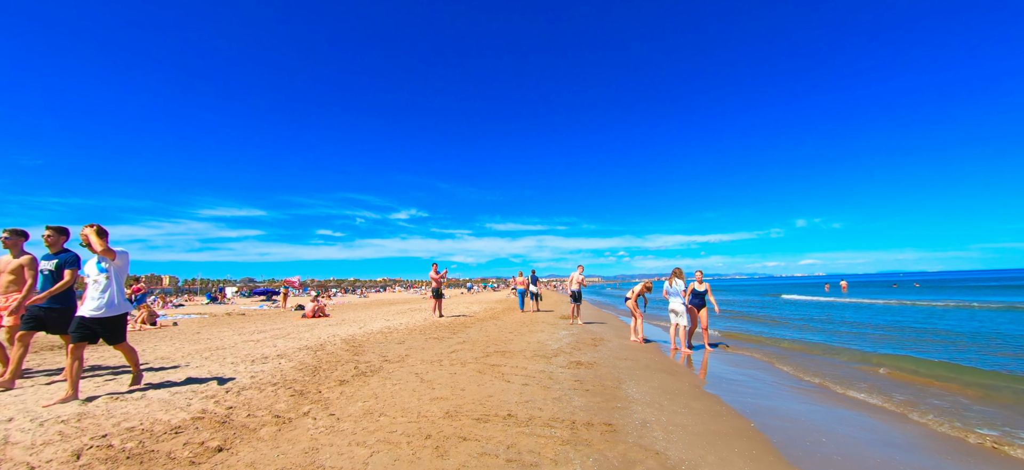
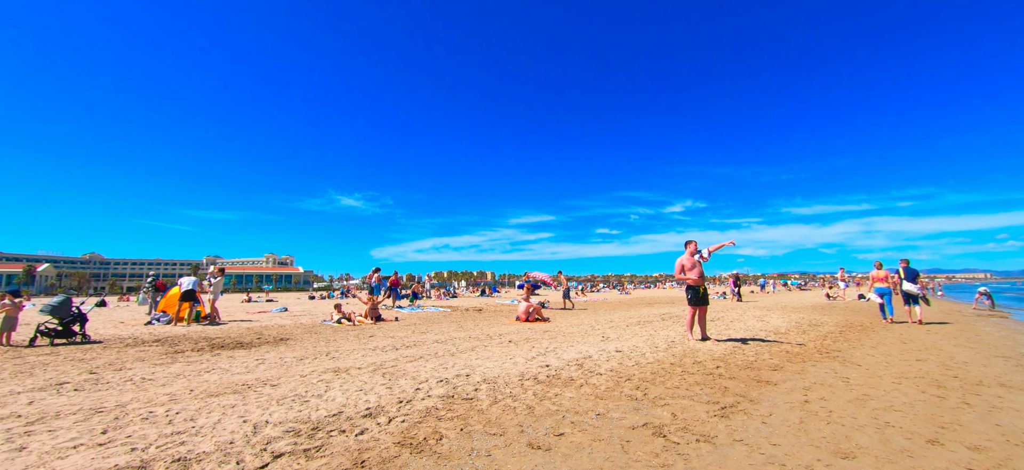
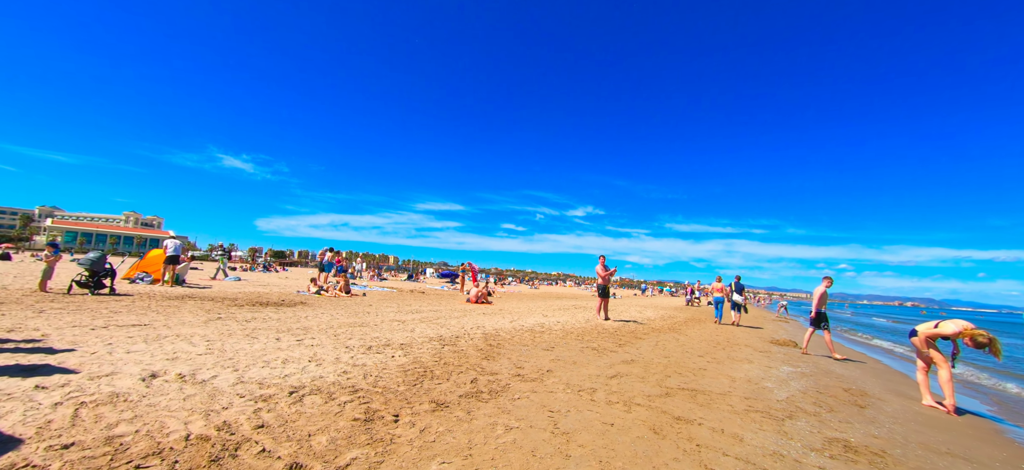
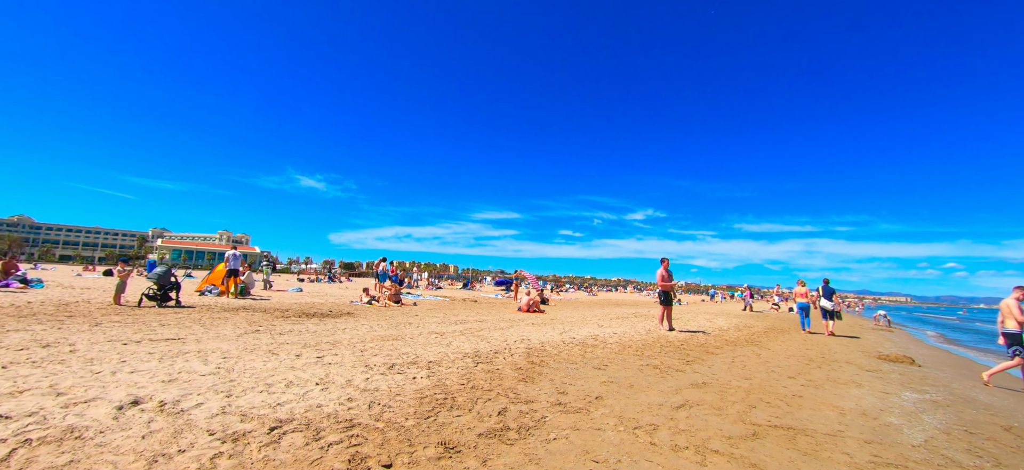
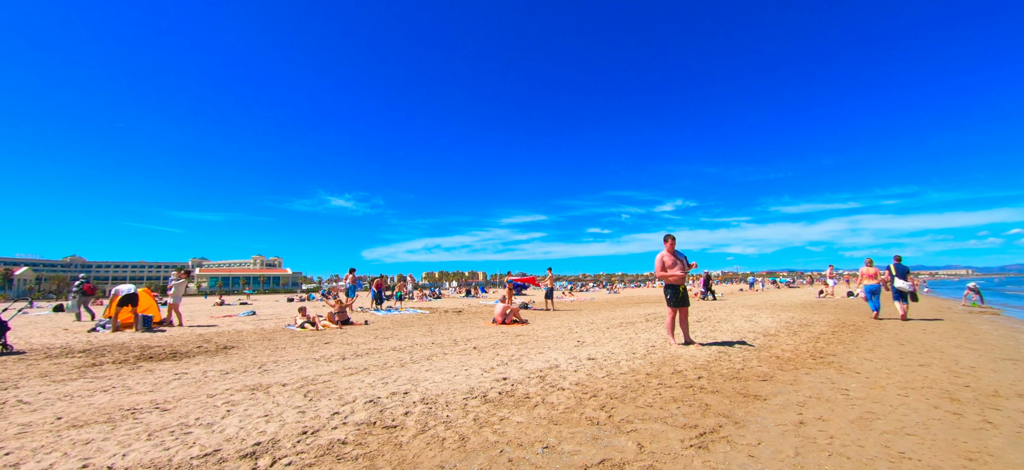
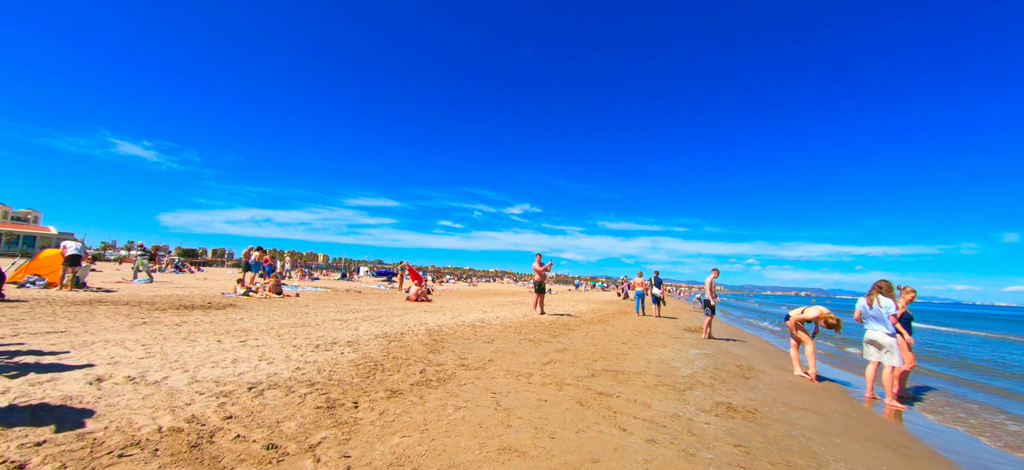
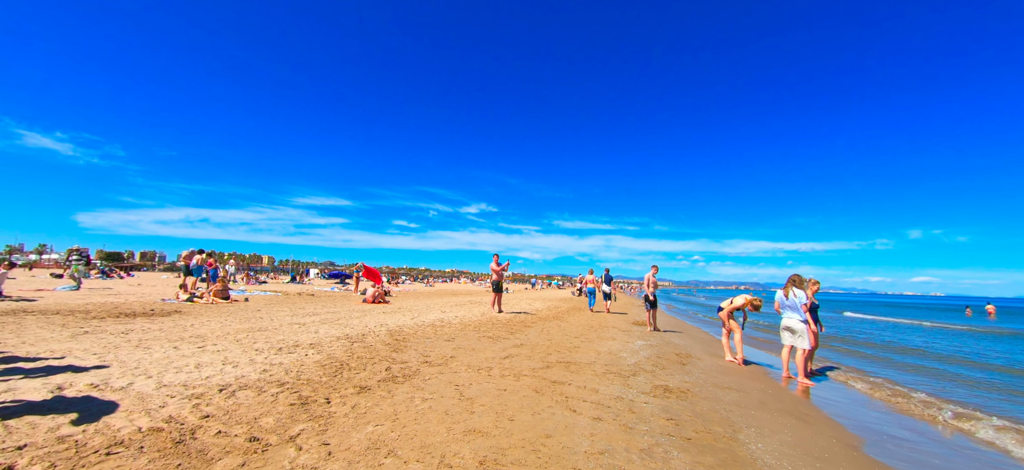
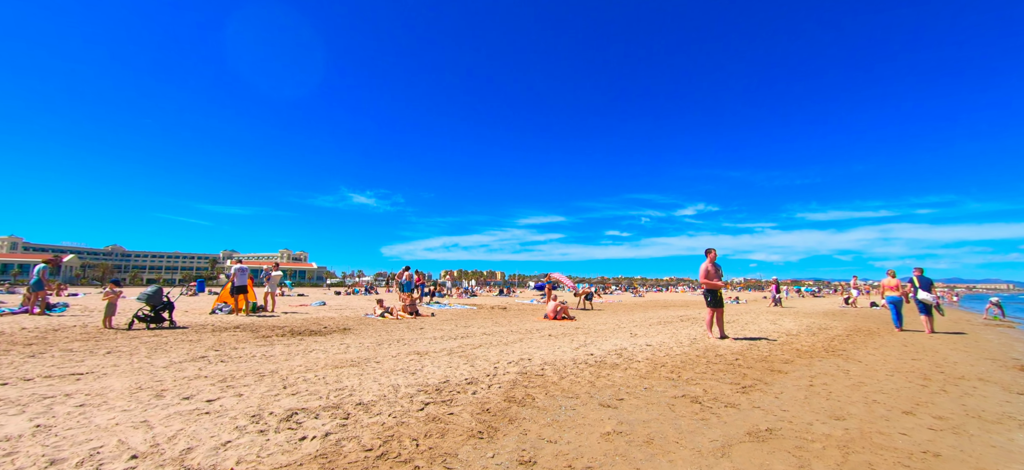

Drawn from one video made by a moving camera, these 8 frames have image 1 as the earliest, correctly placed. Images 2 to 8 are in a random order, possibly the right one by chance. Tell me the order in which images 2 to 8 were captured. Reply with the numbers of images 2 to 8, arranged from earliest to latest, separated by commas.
7, 6, 3, 4, 8, 2, 5
